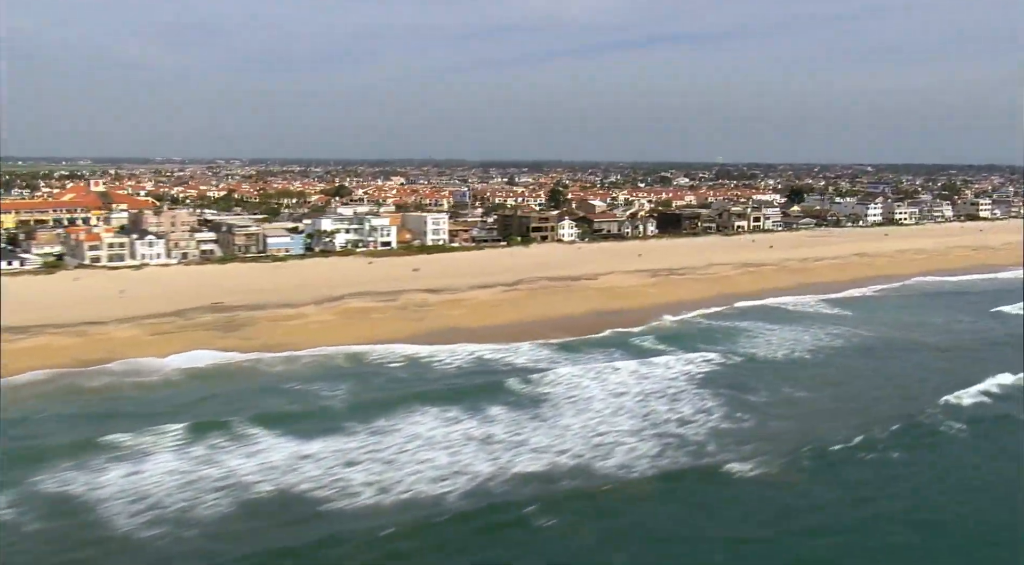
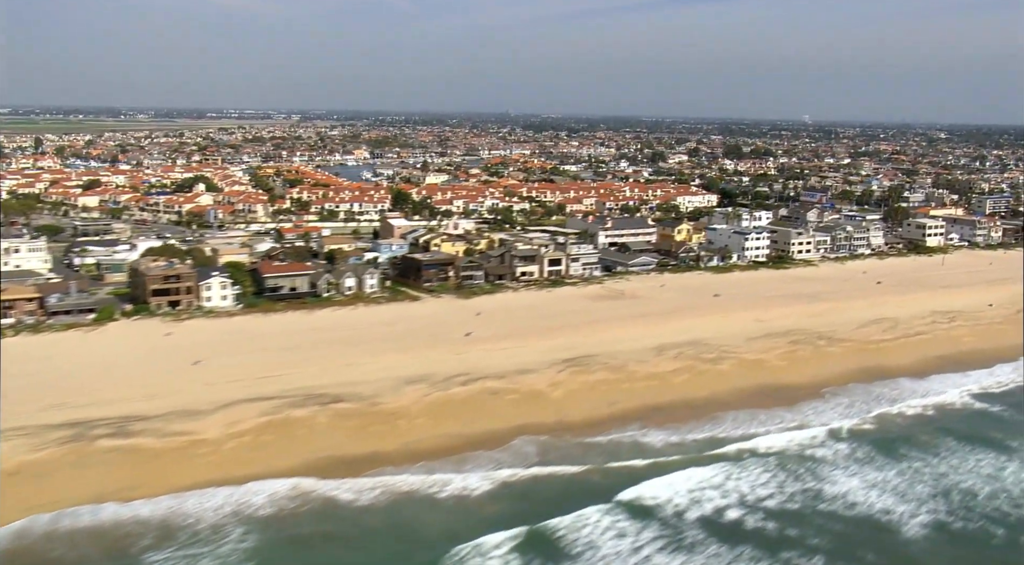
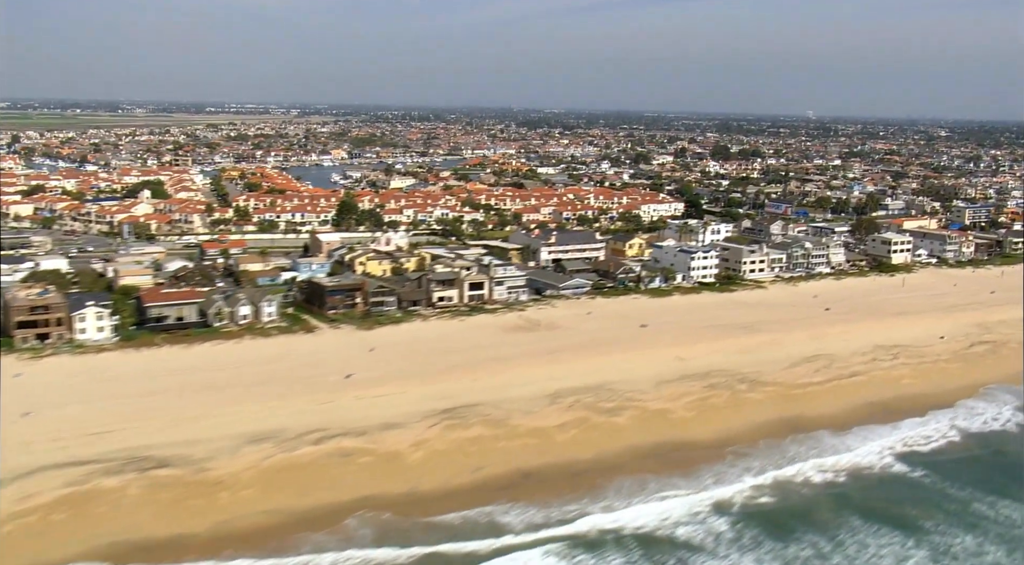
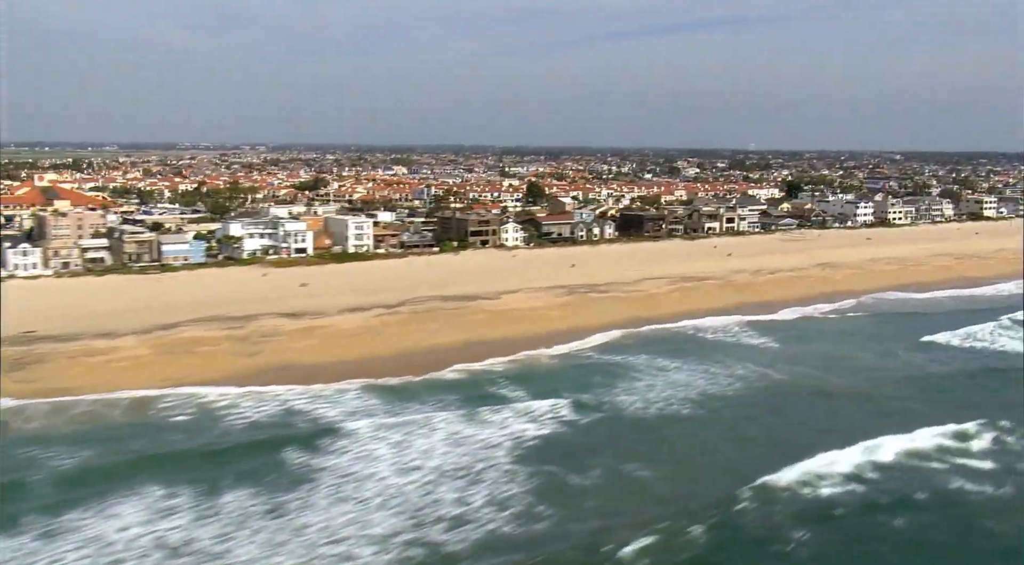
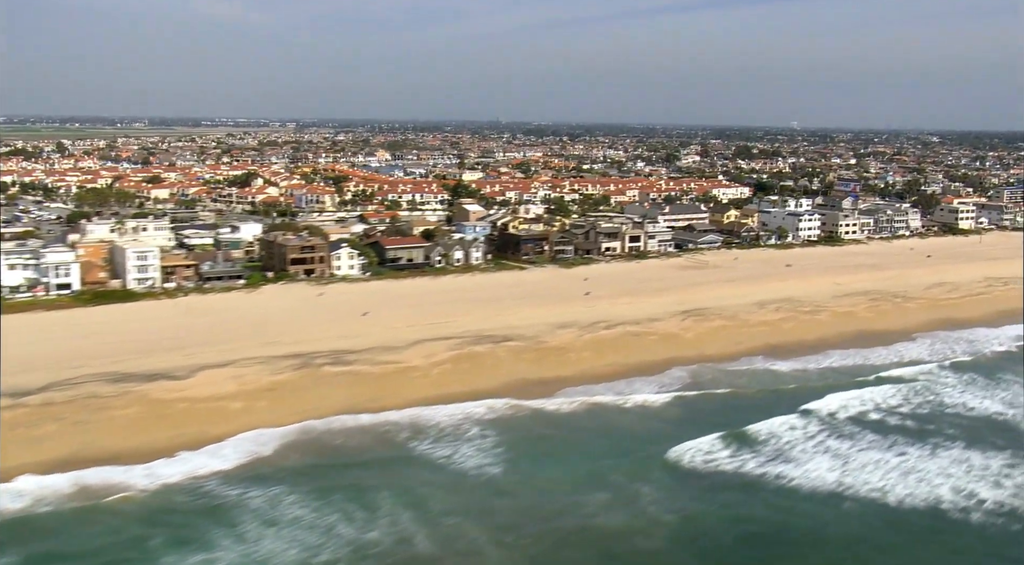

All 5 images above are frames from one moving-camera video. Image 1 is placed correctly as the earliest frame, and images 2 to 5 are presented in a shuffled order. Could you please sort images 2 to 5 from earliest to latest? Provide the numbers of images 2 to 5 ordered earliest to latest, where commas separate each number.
4, 5, 2, 3
